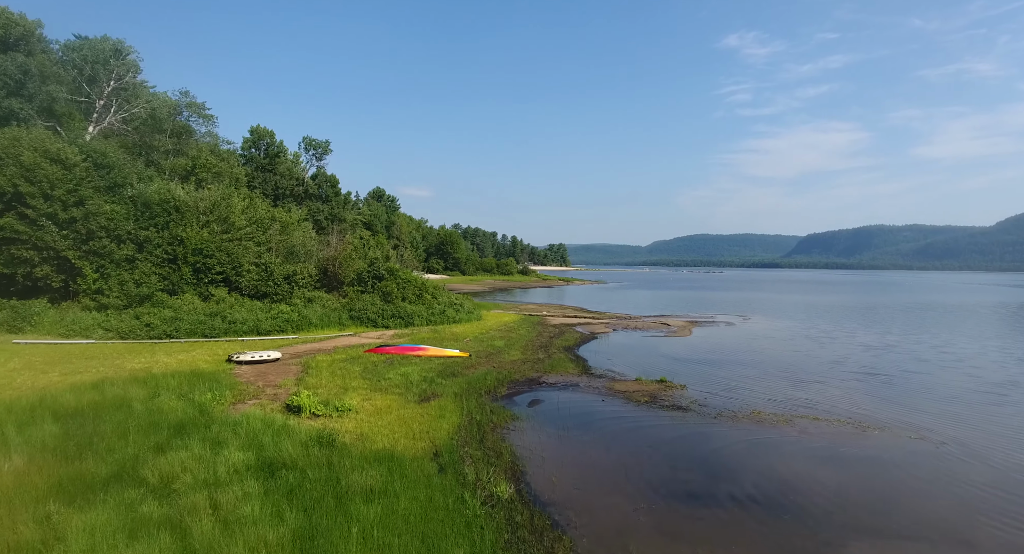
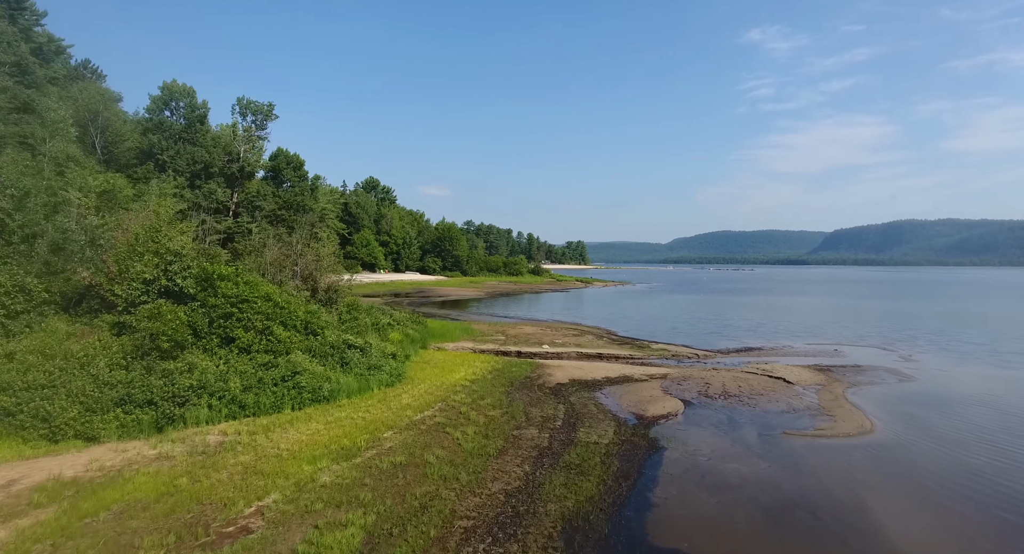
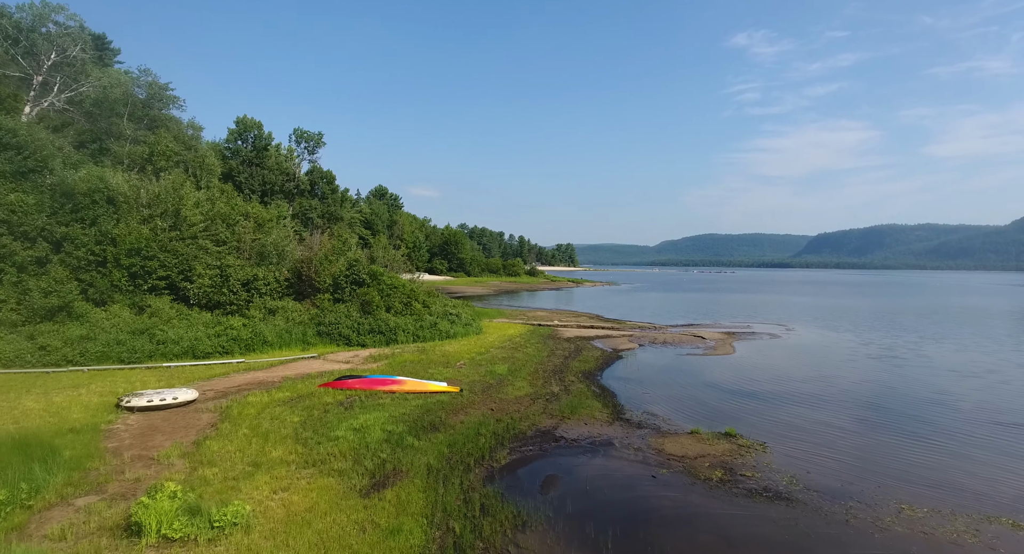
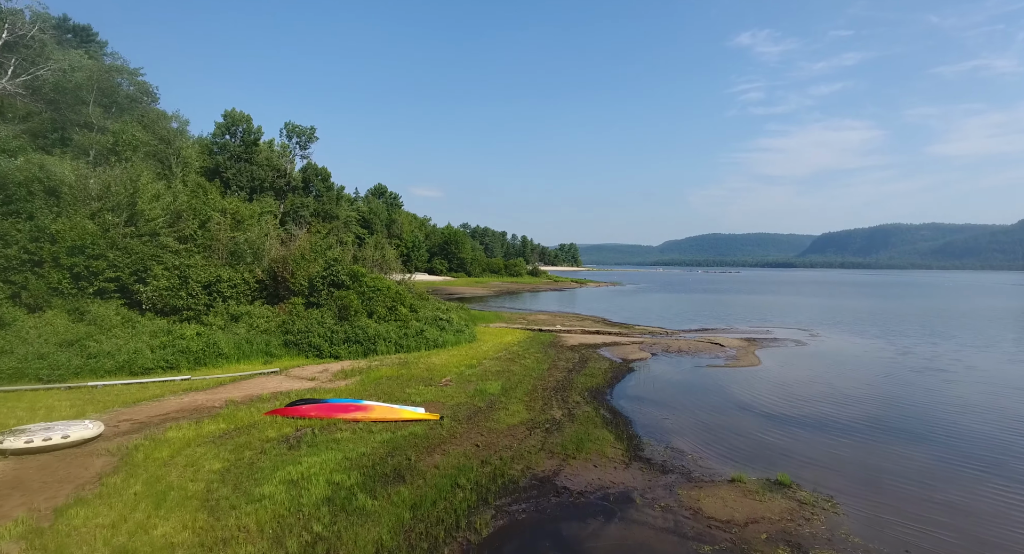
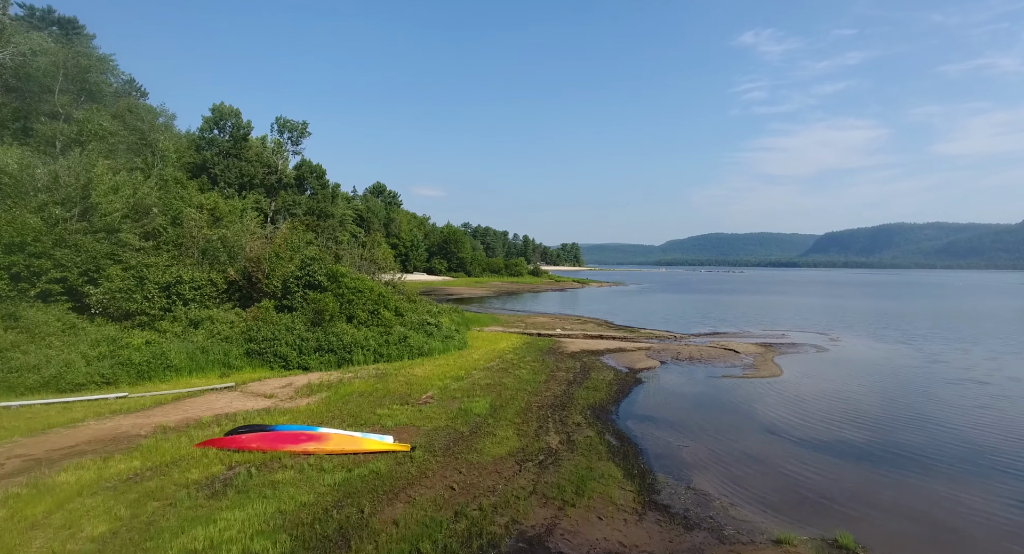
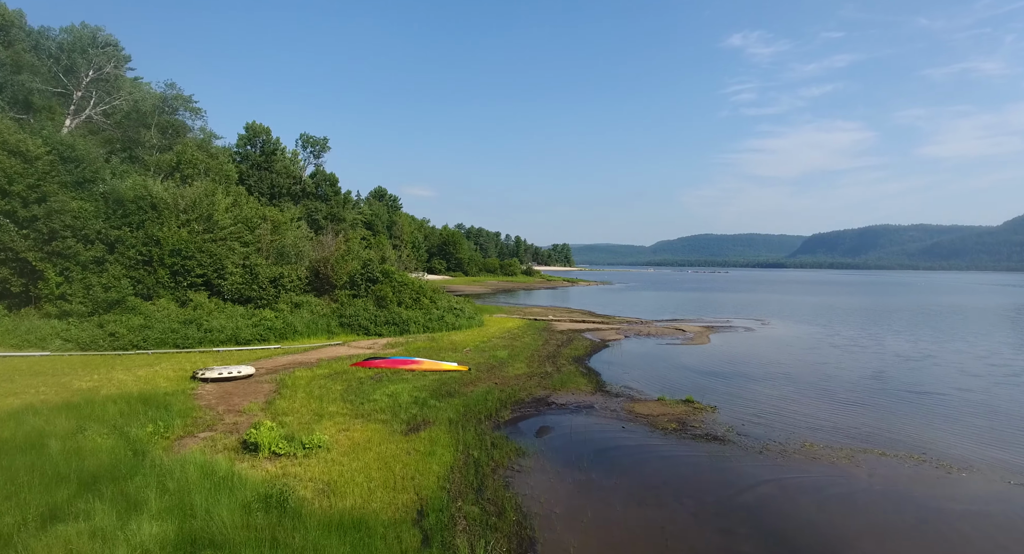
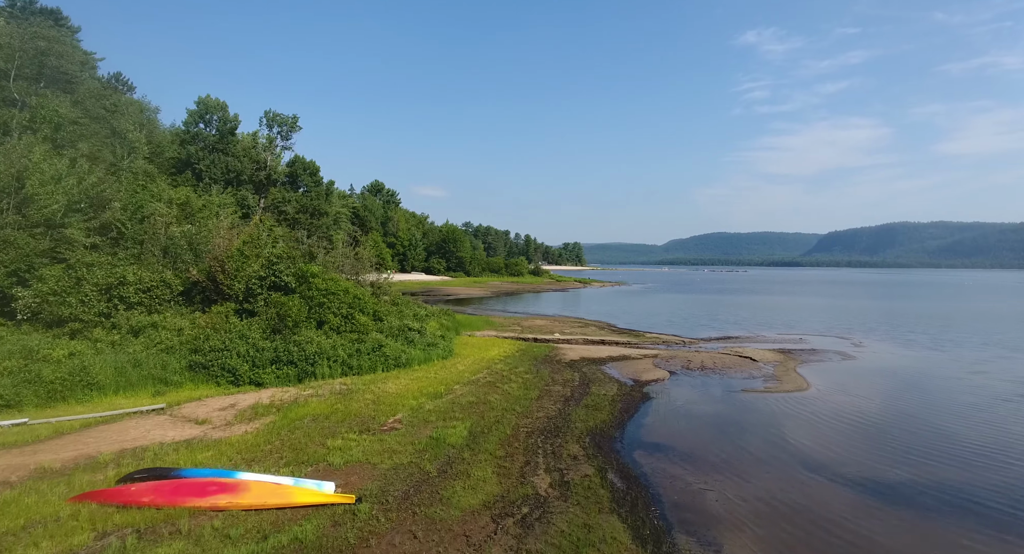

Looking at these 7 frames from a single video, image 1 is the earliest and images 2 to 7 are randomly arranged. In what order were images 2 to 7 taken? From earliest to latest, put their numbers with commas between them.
6, 3, 4, 5, 7, 2
